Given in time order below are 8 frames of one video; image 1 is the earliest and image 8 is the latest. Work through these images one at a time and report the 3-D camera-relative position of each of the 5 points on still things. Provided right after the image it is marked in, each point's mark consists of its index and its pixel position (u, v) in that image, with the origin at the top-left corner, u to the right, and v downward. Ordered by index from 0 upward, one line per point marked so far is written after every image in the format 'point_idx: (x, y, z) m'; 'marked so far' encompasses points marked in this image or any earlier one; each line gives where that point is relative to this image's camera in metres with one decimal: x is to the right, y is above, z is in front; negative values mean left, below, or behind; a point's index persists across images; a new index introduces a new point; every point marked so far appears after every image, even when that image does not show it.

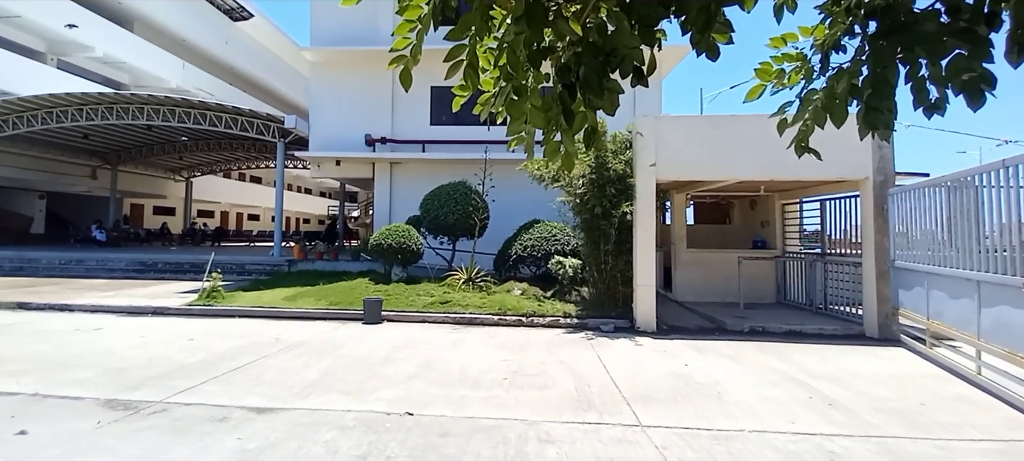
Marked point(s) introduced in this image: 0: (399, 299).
0: (-2.3, -1.6, +8.4) m
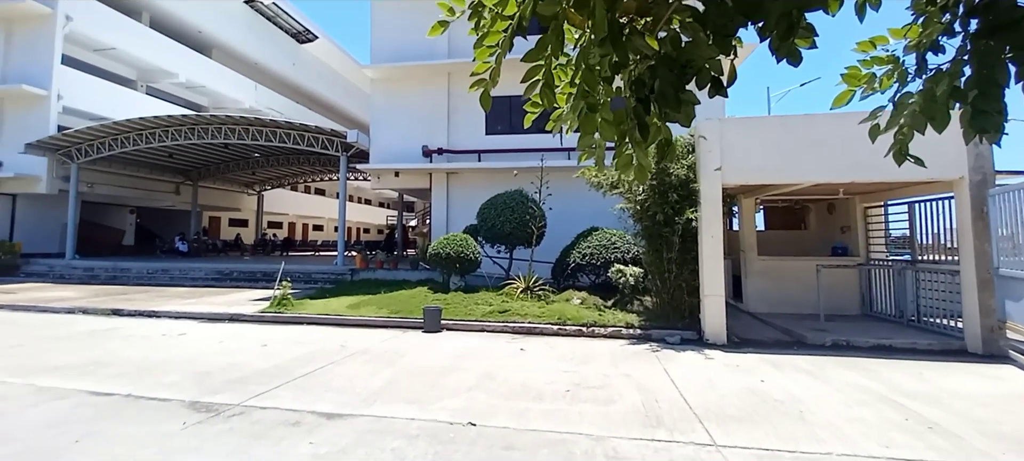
0: (-1.0, -1.8, +8.4) m
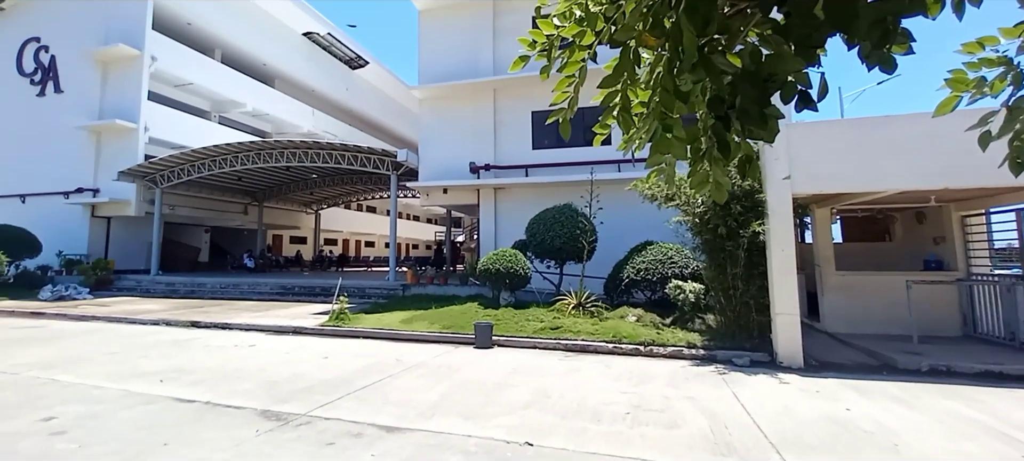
0: (0.0, -2.1, +8.3) m
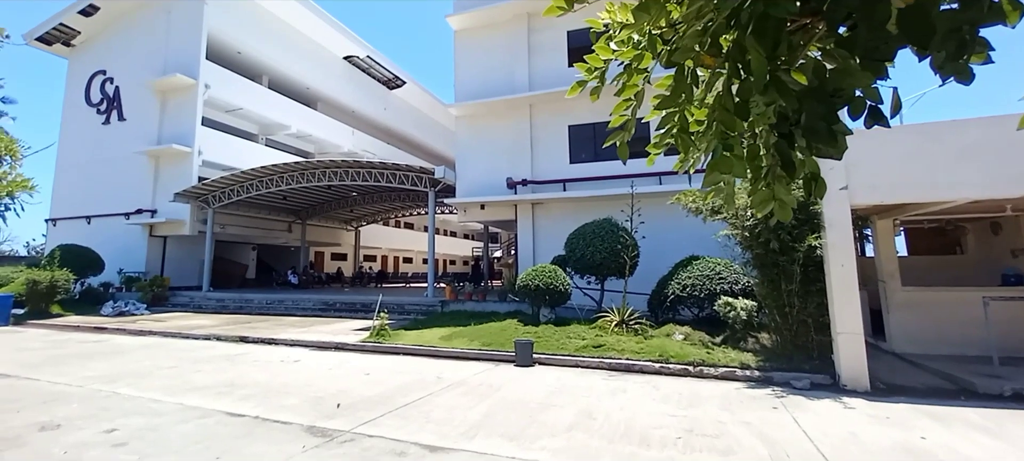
0: (+0.9, -2.5, +8.2) m
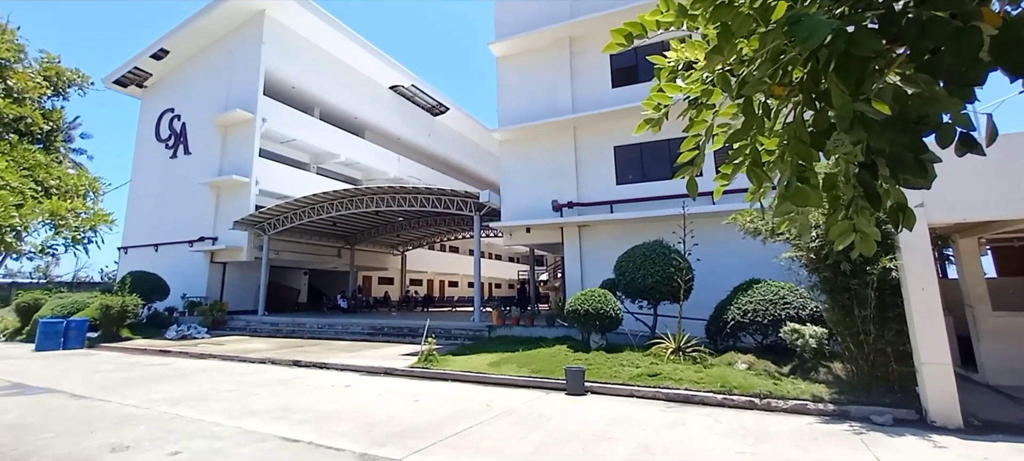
0: (+1.9, -2.9, +7.9) m
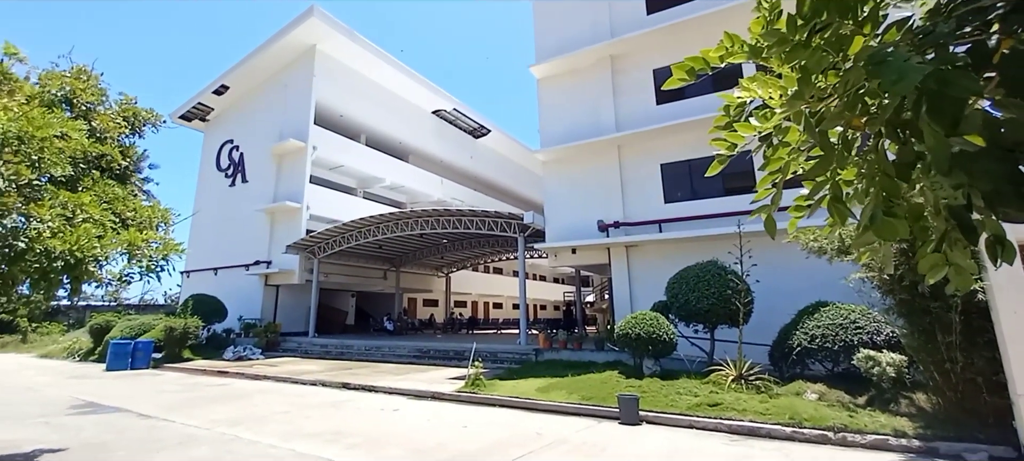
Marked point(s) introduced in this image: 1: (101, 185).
0: (+2.8, -3.3, +7.6) m
1: (-6.9, +0.8, +6.3) m
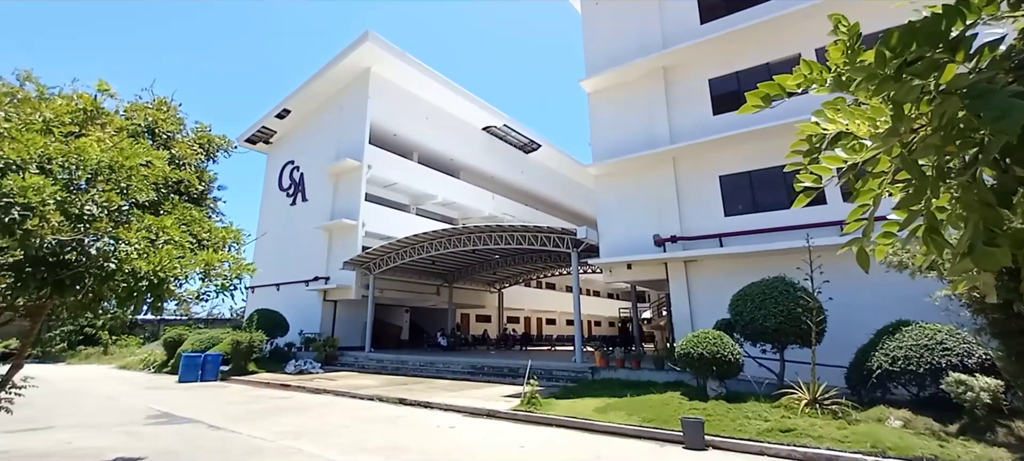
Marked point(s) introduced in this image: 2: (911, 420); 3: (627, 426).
0: (+4.0, -3.6, +7.3) m
1: (-5.9, +0.4, +6.7) m
2: (+6.9, -3.3, +6.7) m
3: (+2.2, -3.8, +7.5) m
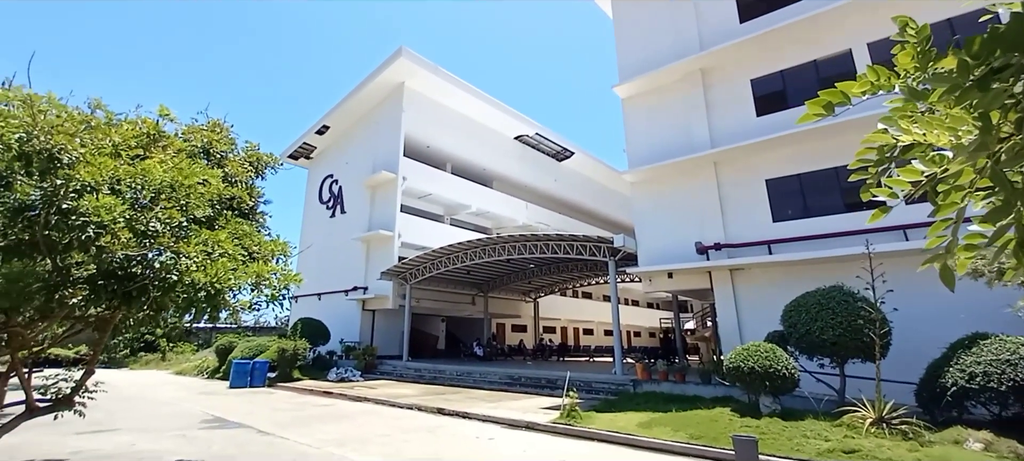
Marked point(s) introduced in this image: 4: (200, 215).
0: (+4.7, -3.8, +6.9) m
1: (-5.2, +0.1, +7.1) m
2: (+7.6, -3.4, +6.1) m
3: (+2.9, -4.0, +7.2) m
4: (-4.3, +0.2, +5.2) m
